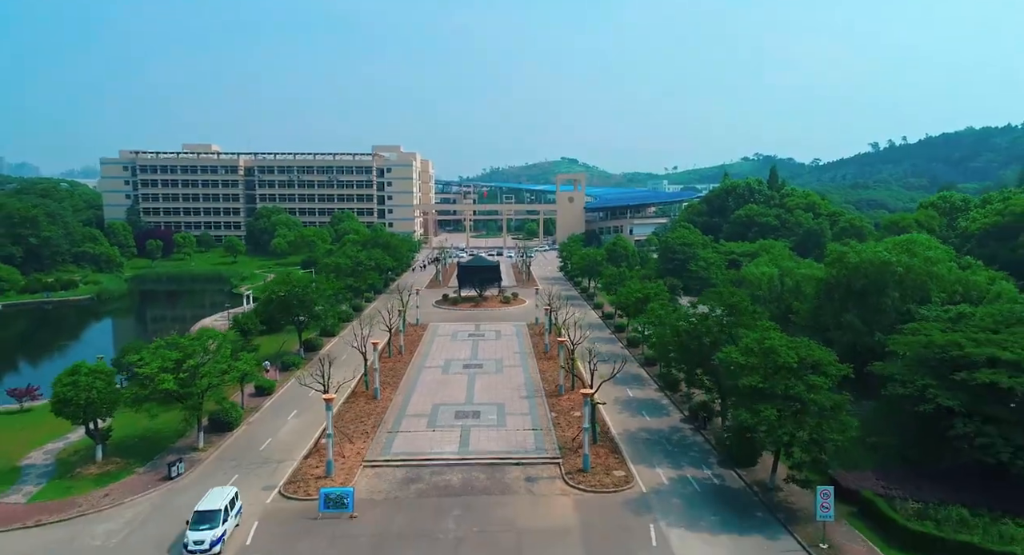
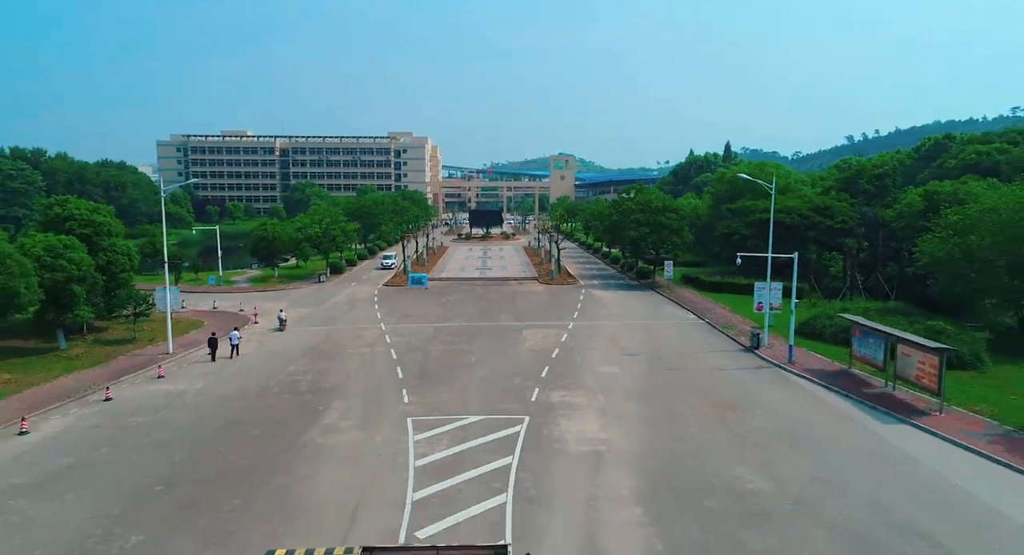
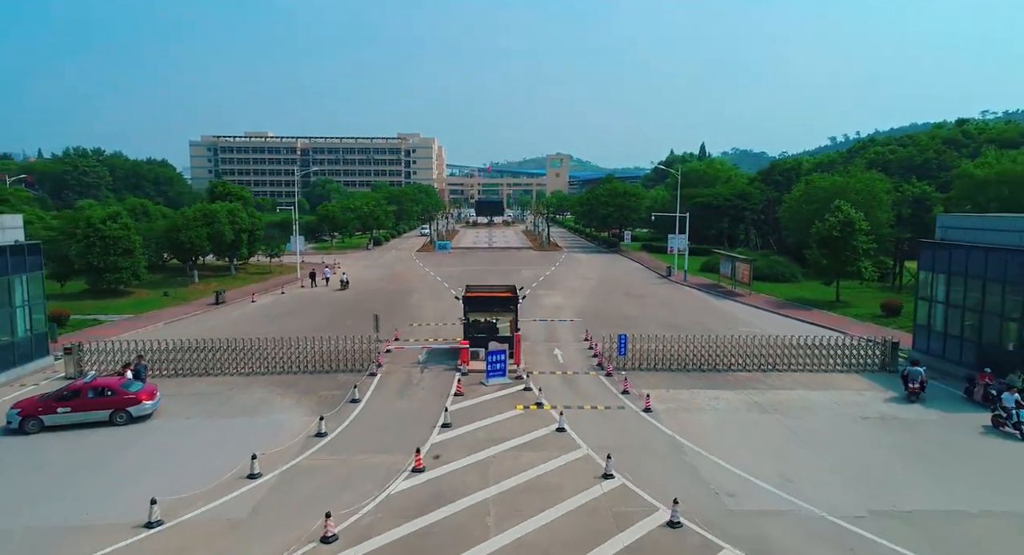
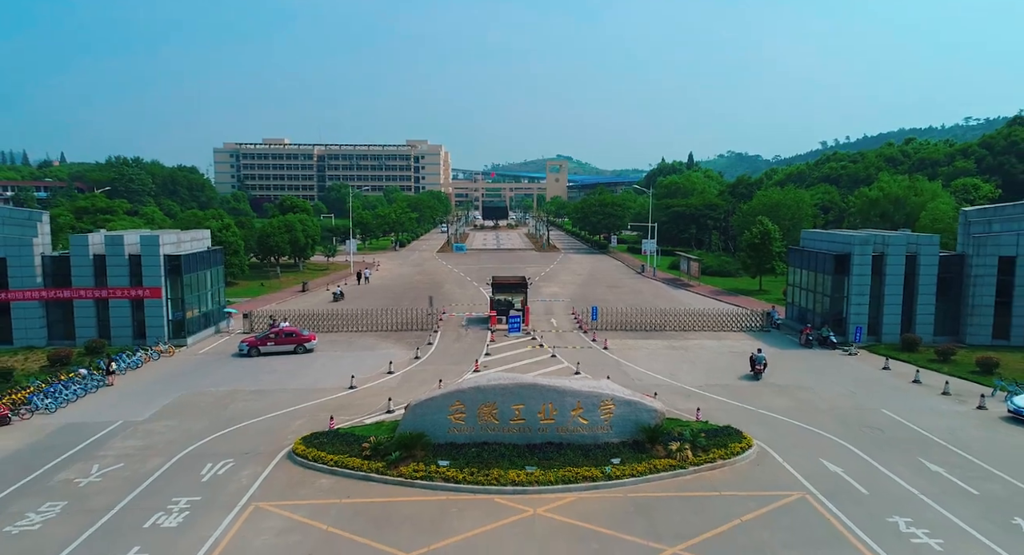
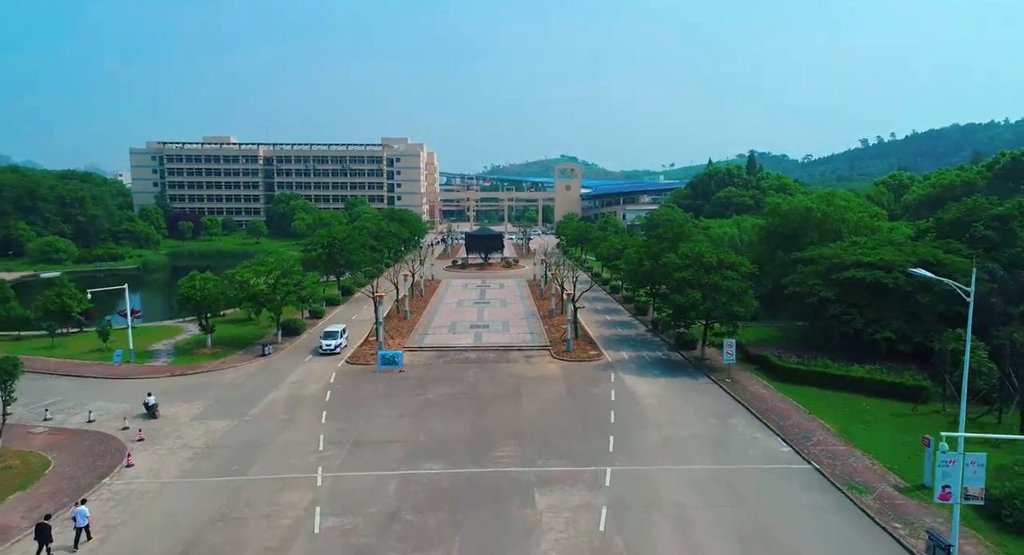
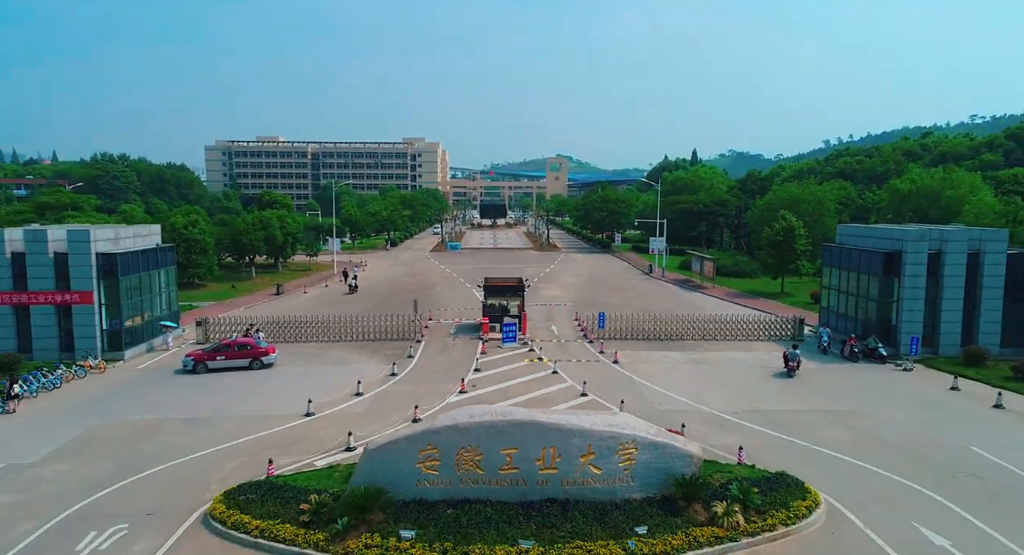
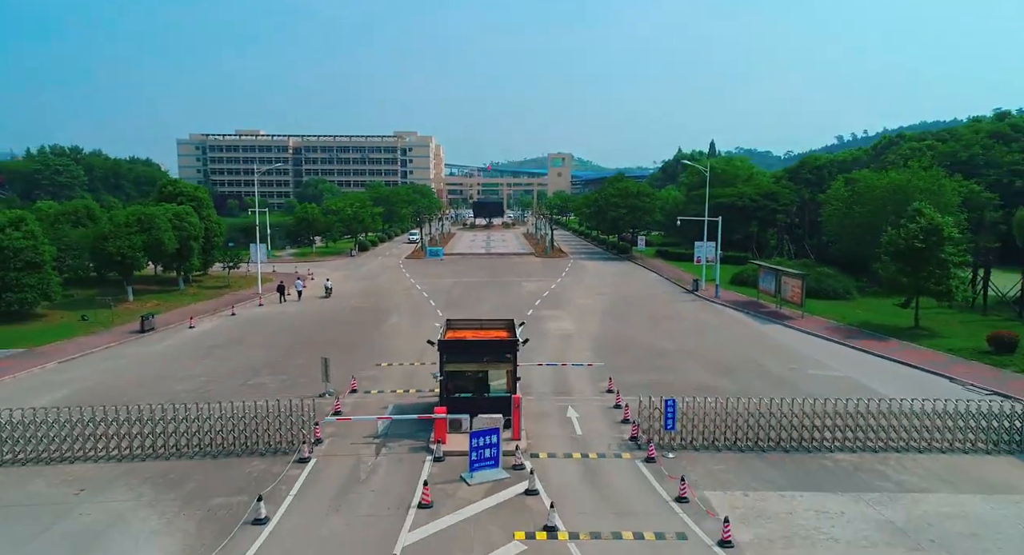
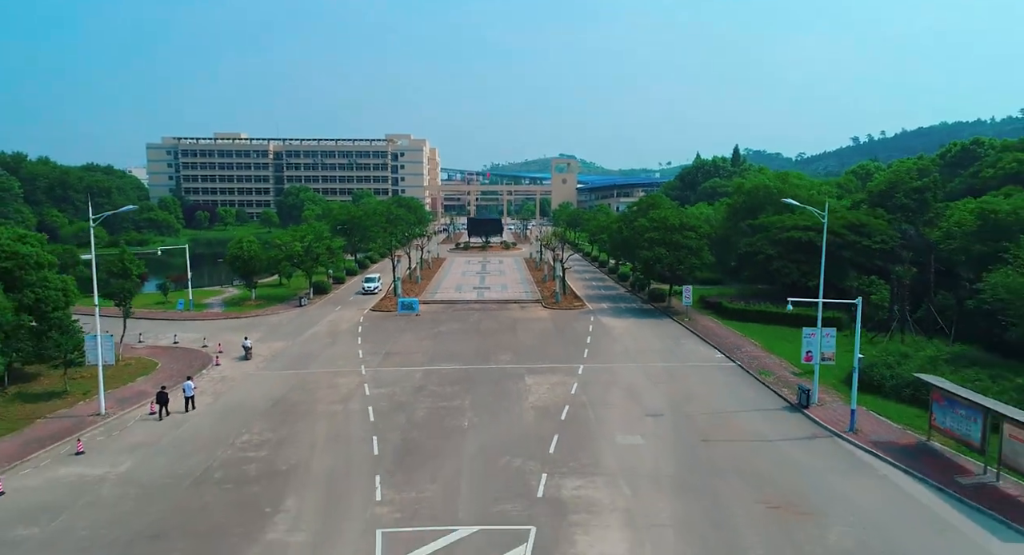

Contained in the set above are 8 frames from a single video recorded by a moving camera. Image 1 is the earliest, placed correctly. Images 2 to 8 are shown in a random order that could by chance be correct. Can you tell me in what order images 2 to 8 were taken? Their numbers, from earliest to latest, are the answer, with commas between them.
5, 8, 2, 7, 3, 6, 4
